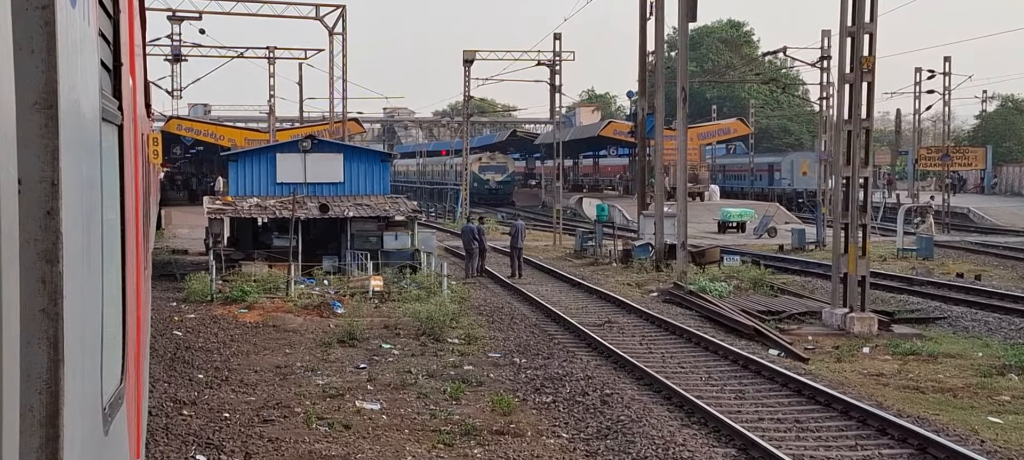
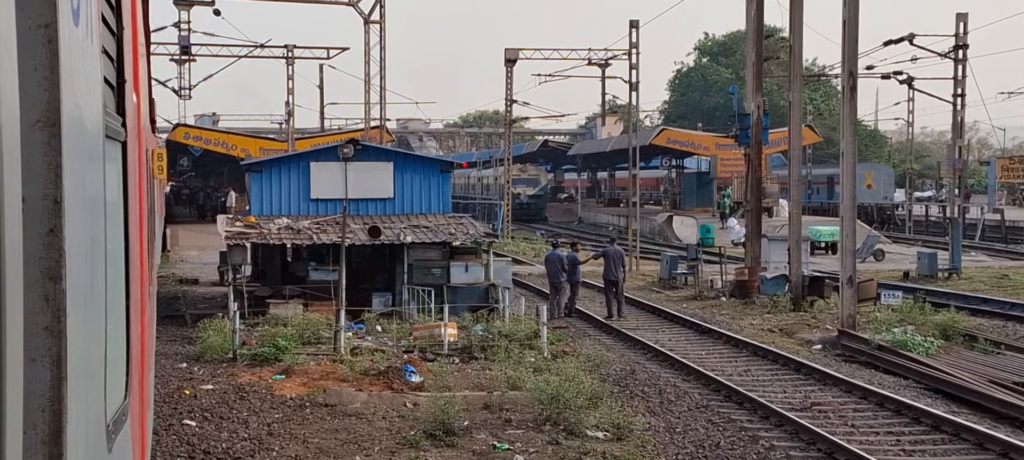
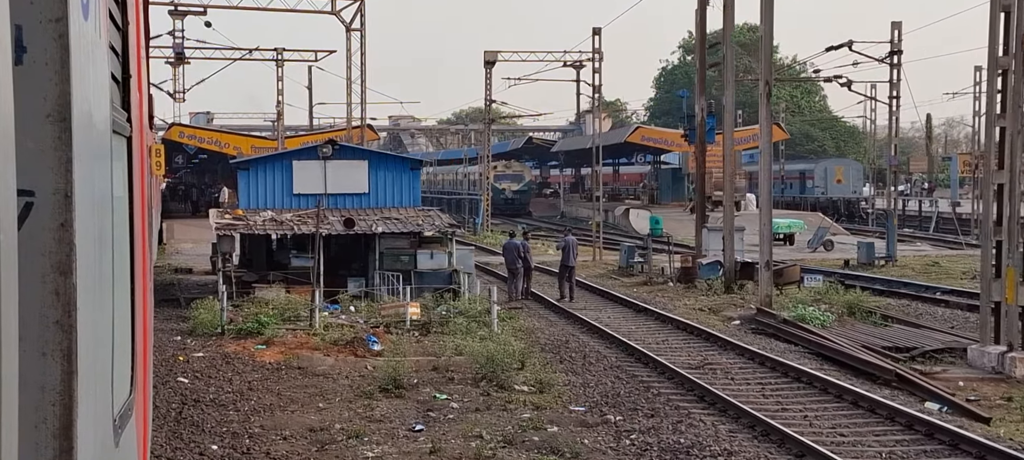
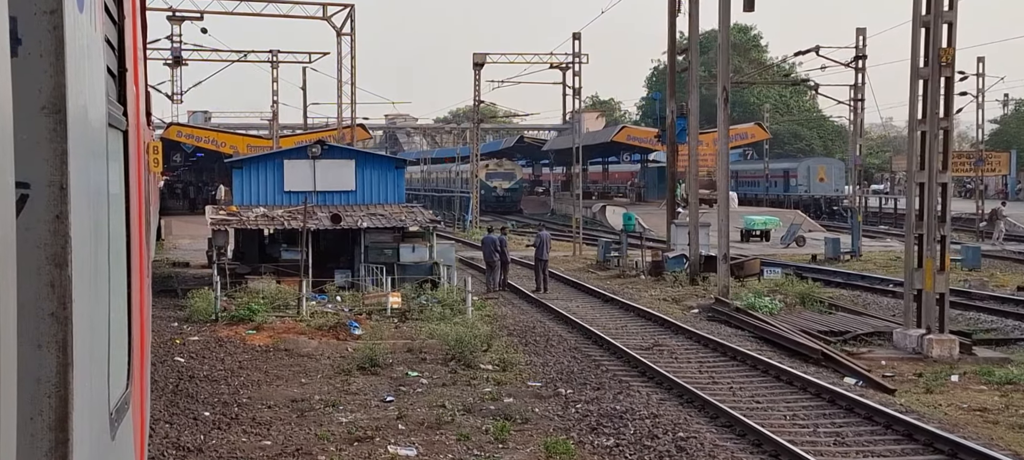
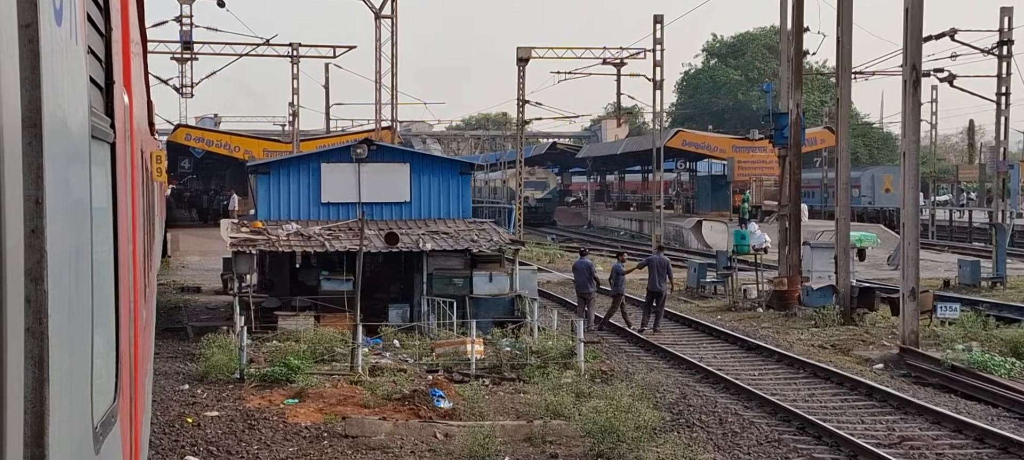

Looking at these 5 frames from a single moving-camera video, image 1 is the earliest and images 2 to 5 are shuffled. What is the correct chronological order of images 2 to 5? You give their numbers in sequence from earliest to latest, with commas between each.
4, 3, 2, 5
